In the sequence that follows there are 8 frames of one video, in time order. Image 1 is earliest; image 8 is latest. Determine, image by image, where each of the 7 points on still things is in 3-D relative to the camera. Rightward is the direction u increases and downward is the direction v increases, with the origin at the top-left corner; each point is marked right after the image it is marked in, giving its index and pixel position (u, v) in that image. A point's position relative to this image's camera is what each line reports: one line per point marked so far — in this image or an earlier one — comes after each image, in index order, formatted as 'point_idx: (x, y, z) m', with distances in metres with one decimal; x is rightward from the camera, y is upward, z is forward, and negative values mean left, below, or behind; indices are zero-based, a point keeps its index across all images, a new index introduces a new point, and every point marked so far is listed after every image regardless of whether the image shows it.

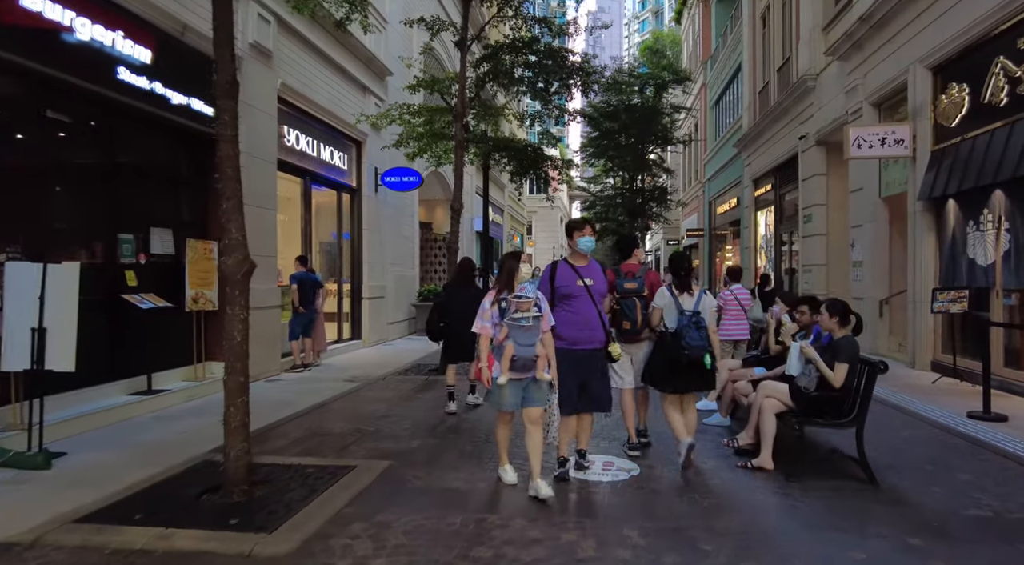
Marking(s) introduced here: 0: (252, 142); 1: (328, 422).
0: (-3.9, +2.1, +9.4) m
1: (-2.0, -1.5, +6.9) m
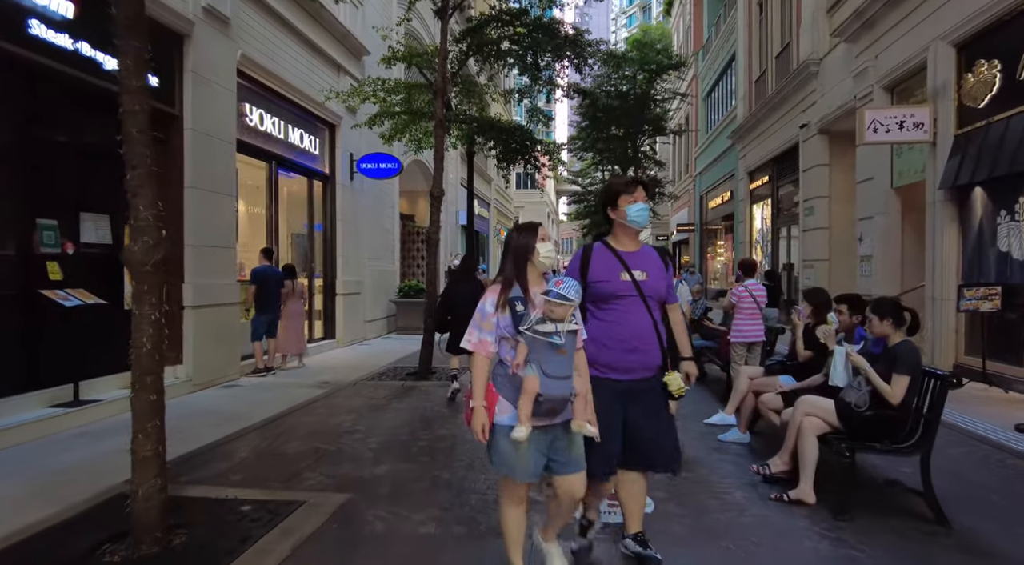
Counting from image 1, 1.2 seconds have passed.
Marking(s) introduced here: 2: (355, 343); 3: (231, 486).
0: (-4.1, +2.2, +8.3) m
1: (-2.2, -1.5, +5.9) m
2: (-3.4, -1.3, +13.7) m
3: (-2.1, -1.5, +4.6) m
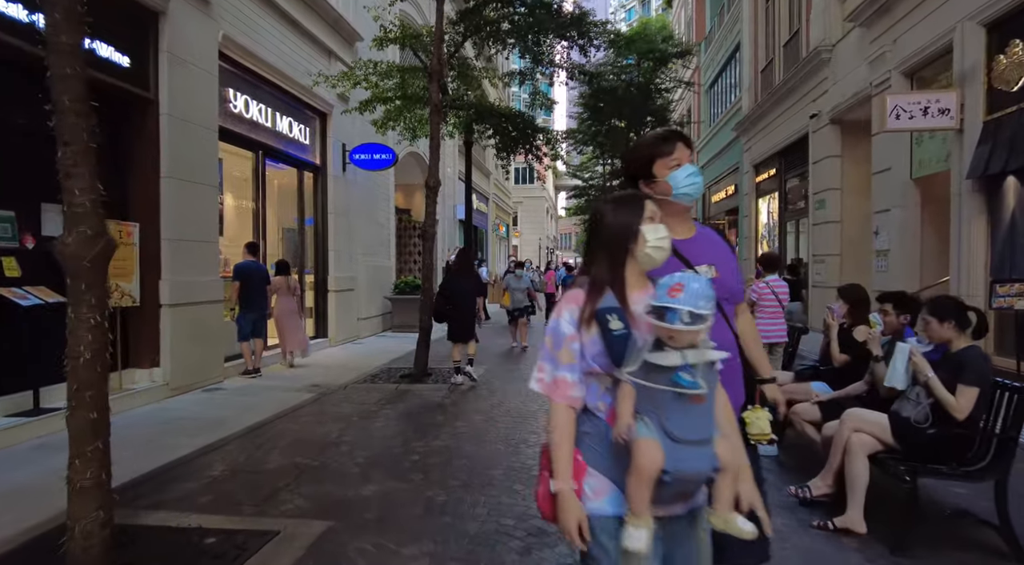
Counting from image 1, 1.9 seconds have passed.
0: (-4.0, +2.2, +7.8) m
1: (-2.1, -1.5, +5.4) m
2: (-3.4, -1.2, +13.1) m
3: (-2.0, -1.5, +4.1) m
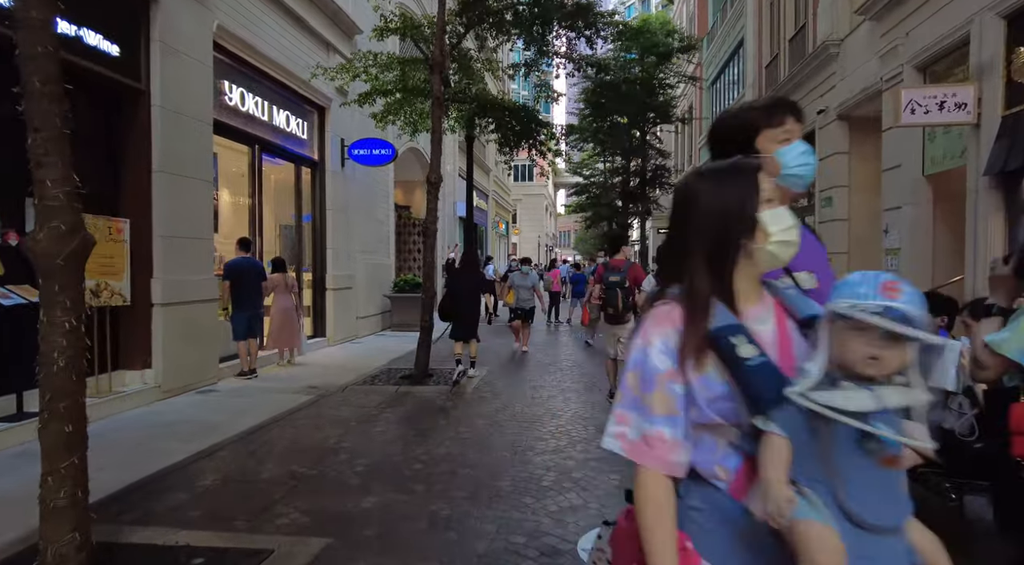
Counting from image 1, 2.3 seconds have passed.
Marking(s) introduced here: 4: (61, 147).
0: (-4.0, +2.2, +7.5) m
1: (-2.1, -1.5, +5.1) m
2: (-3.4, -1.2, +12.8) m
3: (-2.0, -1.5, +3.8) m
4: (-1.9, +0.6, +2.7) m
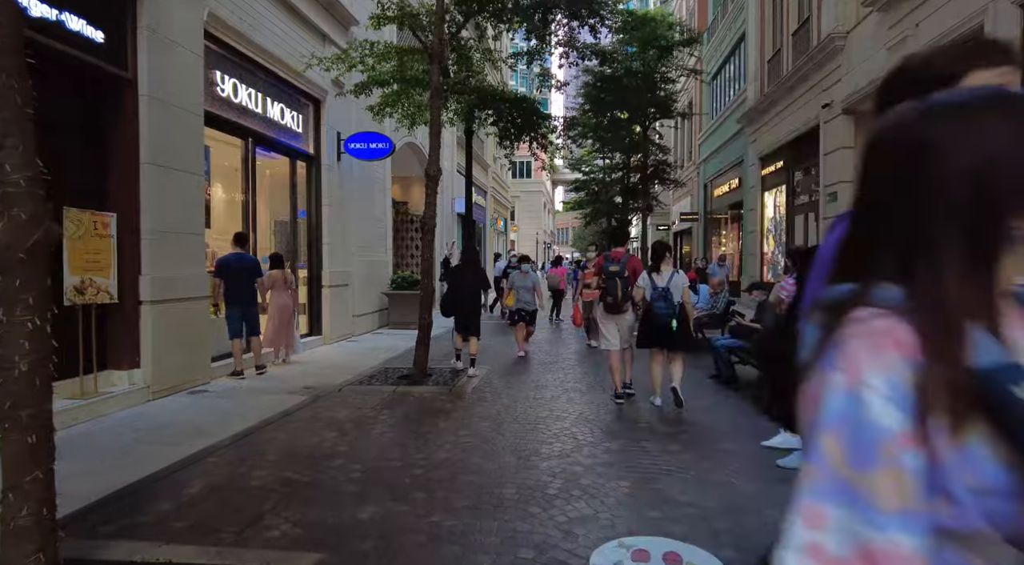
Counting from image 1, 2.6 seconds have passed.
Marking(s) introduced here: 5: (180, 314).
0: (-4.0, +2.3, +7.2) m
1: (-2.0, -1.4, +4.8) m
2: (-3.4, -1.1, +12.6) m
3: (-1.9, -1.4, +3.5) m
4: (-1.9, +0.6, +2.5) m
5: (-3.9, -0.4, +7.5) m
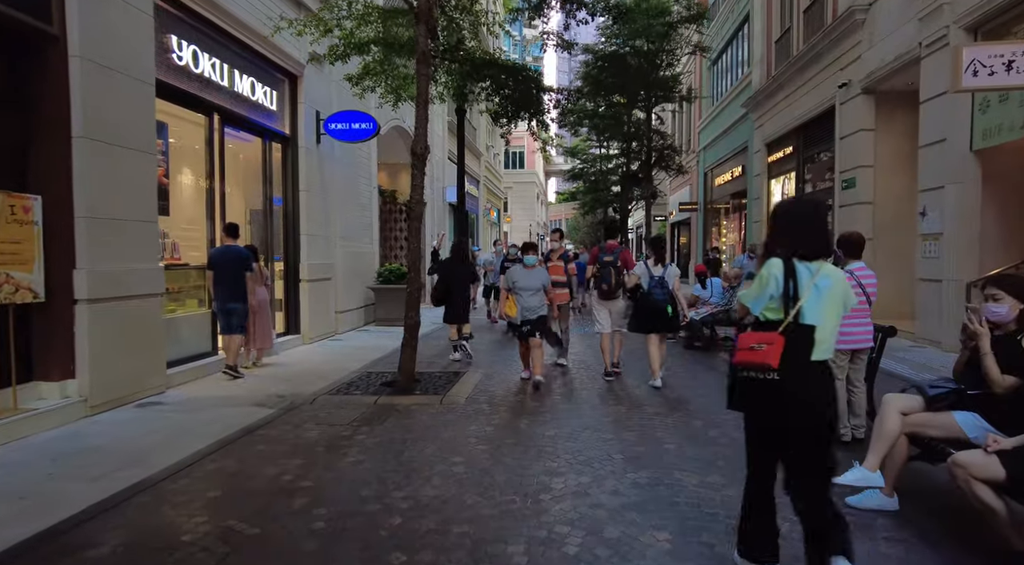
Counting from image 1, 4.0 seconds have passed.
0: (-4.0, +2.3, +6.1) m
1: (-2.0, -1.4, +3.8) m
2: (-3.4, -1.0, +11.5) m
3: (-1.9, -1.4, +2.5) m
4: (-1.9, +0.6, +1.4) m
5: (-3.9, -0.3, +6.4) m
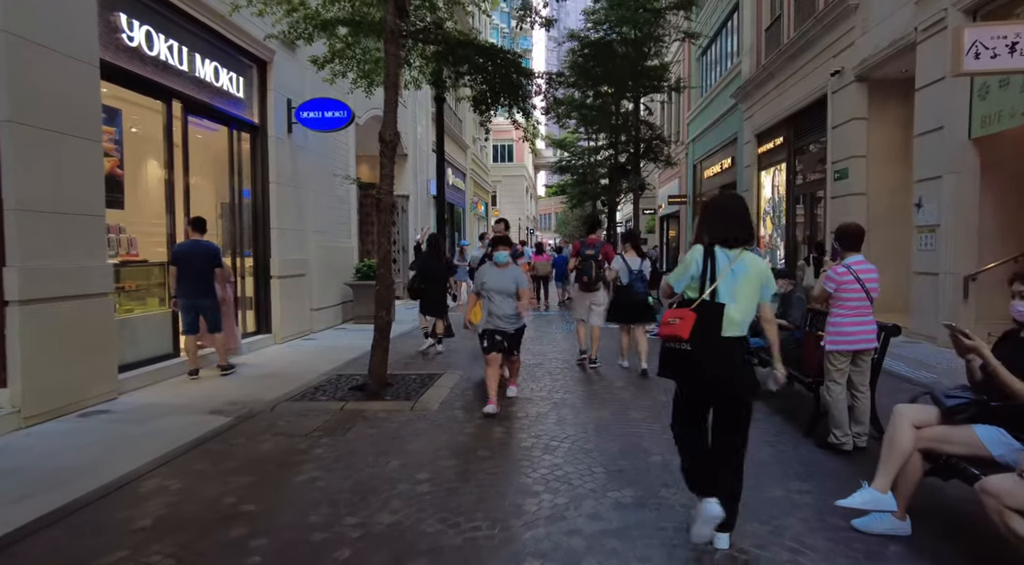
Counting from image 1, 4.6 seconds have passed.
0: (-4.2, +2.3, +5.6) m
1: (-2.2, -1.4, +3.4) m
2: (-3.7, -1.0, +11.0) m
3: (-2.1, -1.4, +2.1) m
4: (-2.0, +0.6, +0.9) m
5: (-4.2, -0.3, +5.9) m
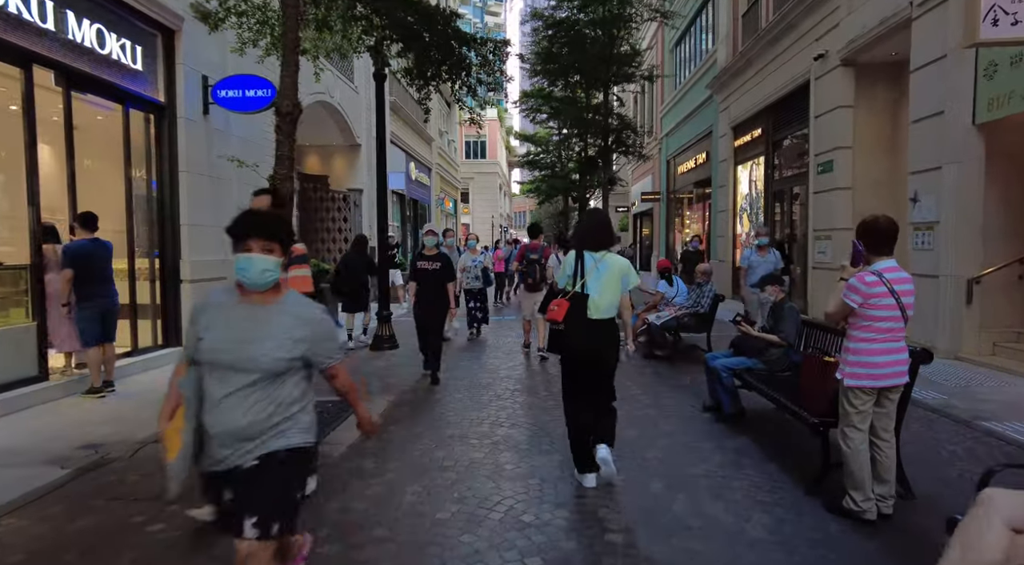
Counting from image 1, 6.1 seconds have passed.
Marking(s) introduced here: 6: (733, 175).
0: (-4.7, +2.2, +4.2) m
1: (-2.6, -1.5, +2.0) m
2: (-4.5, -1.0, +9.6) m
3: (-2.4, -1.5, +0.7) m
4: (-2.4, +0.5, -0.4) m
5: (-4.7, -0.4, +4.5) m
6: (+6.4, +3.1, +18.3) m
